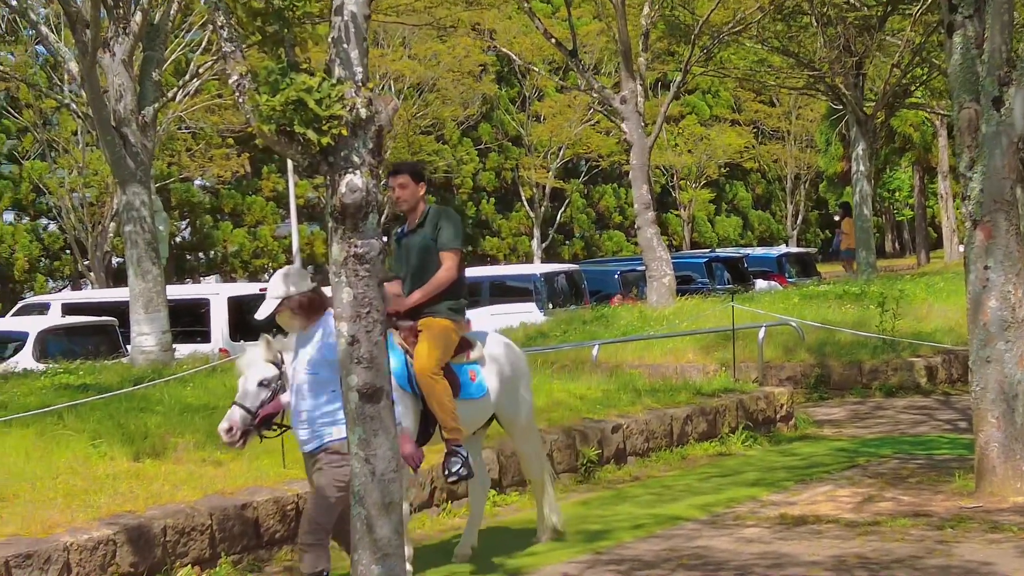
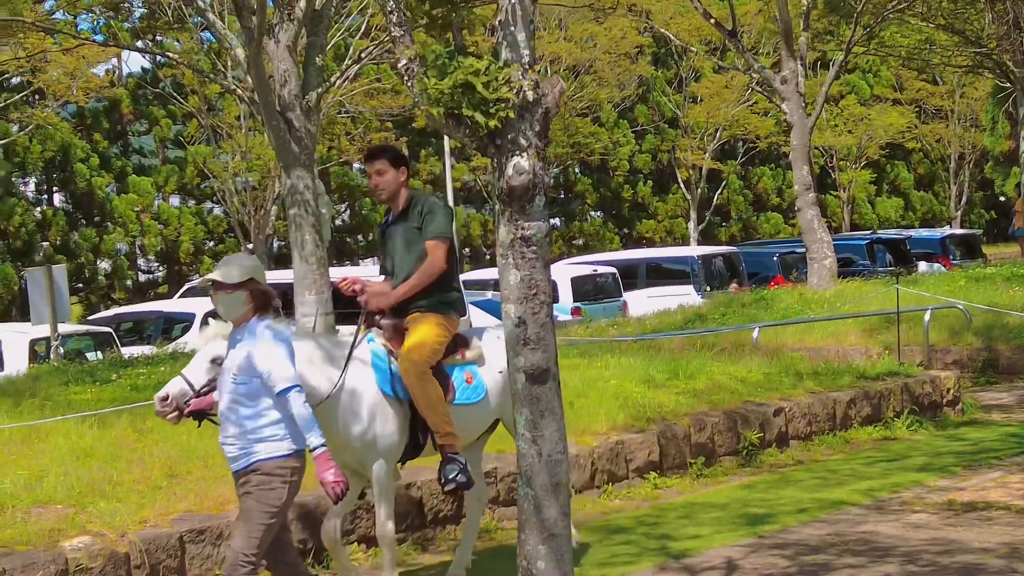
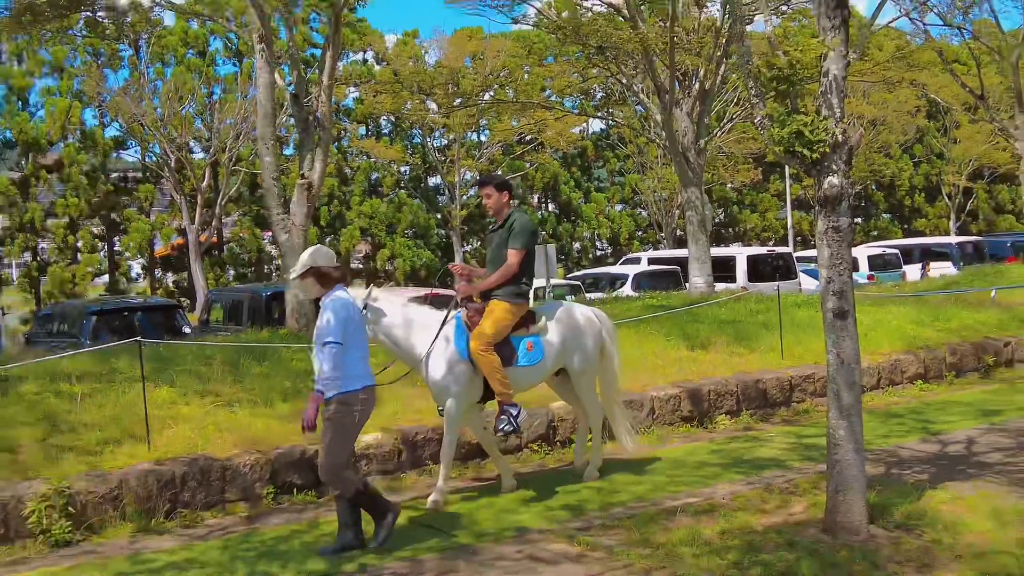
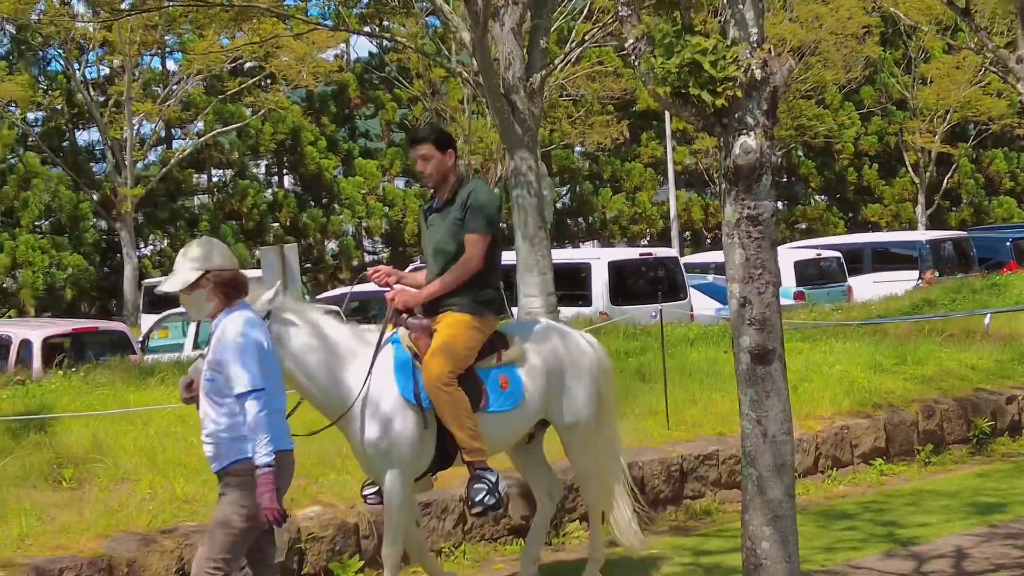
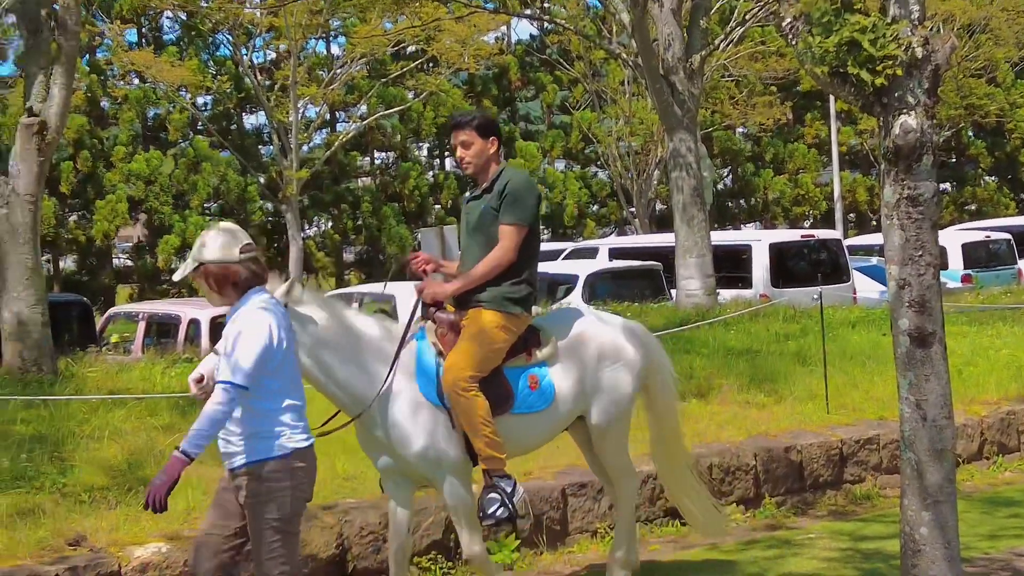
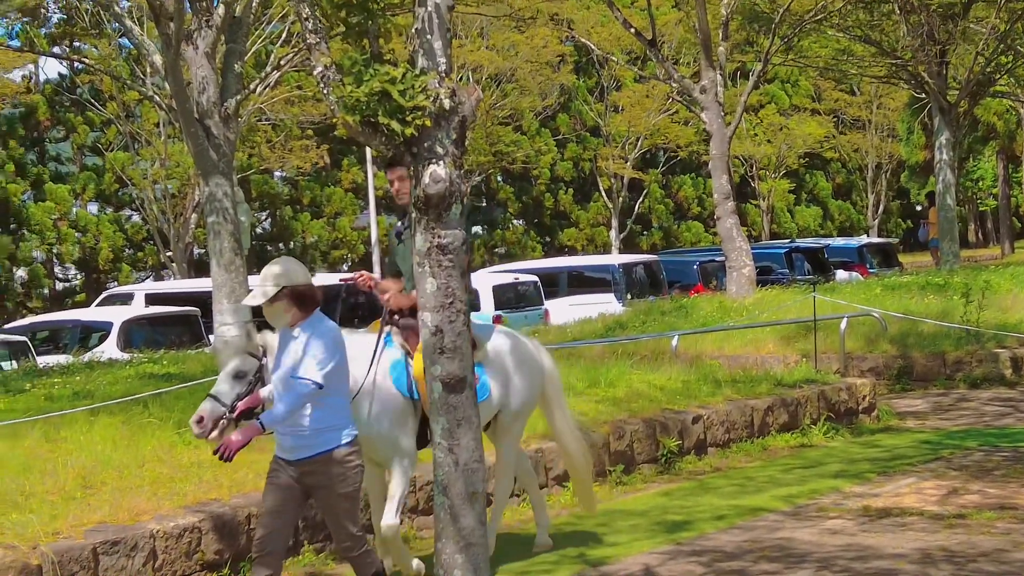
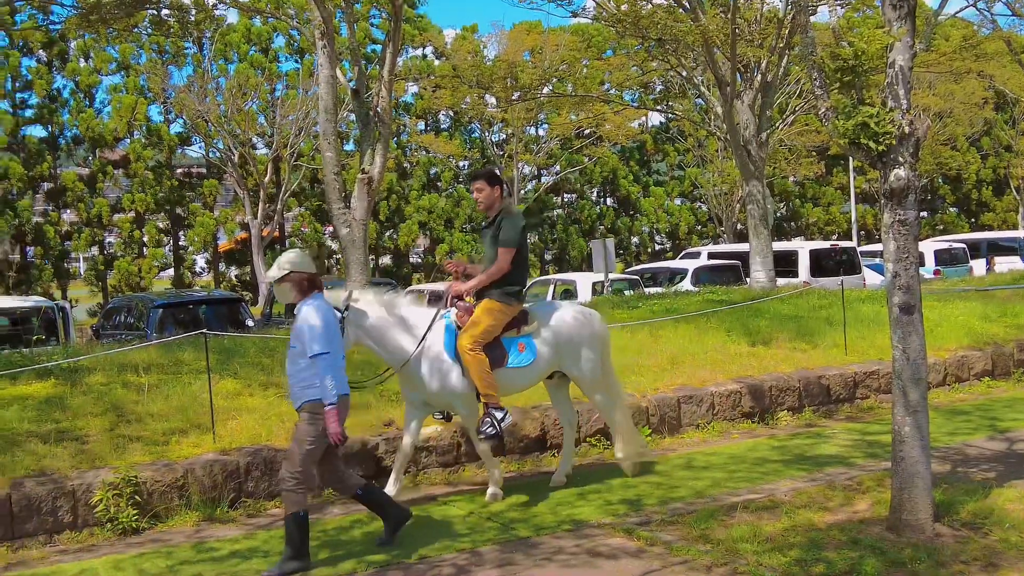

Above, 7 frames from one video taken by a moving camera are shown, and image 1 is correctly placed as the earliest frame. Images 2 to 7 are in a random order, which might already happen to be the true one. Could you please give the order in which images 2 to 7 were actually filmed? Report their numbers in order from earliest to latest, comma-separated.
6, 2, 4, 5, 3, 7
